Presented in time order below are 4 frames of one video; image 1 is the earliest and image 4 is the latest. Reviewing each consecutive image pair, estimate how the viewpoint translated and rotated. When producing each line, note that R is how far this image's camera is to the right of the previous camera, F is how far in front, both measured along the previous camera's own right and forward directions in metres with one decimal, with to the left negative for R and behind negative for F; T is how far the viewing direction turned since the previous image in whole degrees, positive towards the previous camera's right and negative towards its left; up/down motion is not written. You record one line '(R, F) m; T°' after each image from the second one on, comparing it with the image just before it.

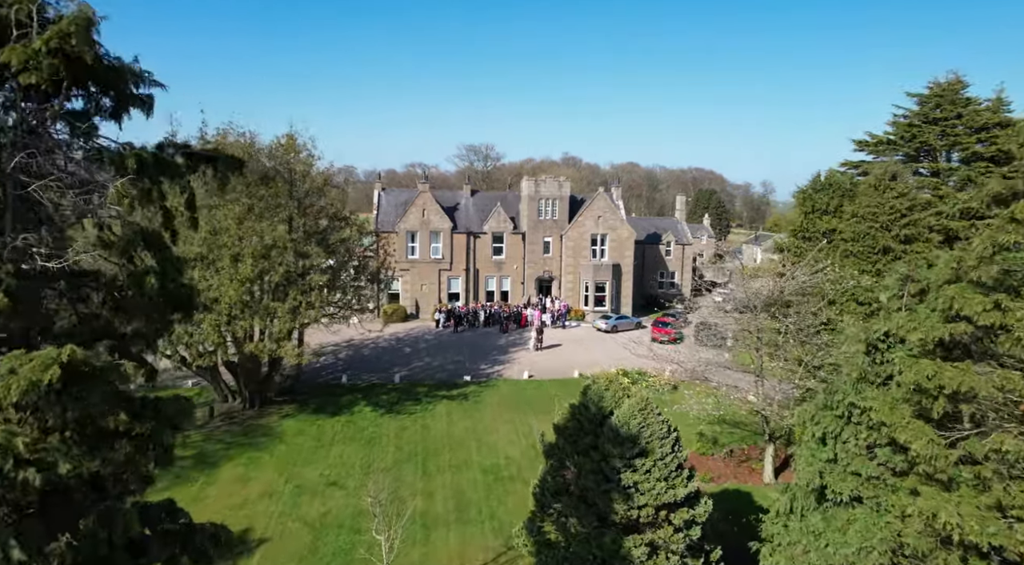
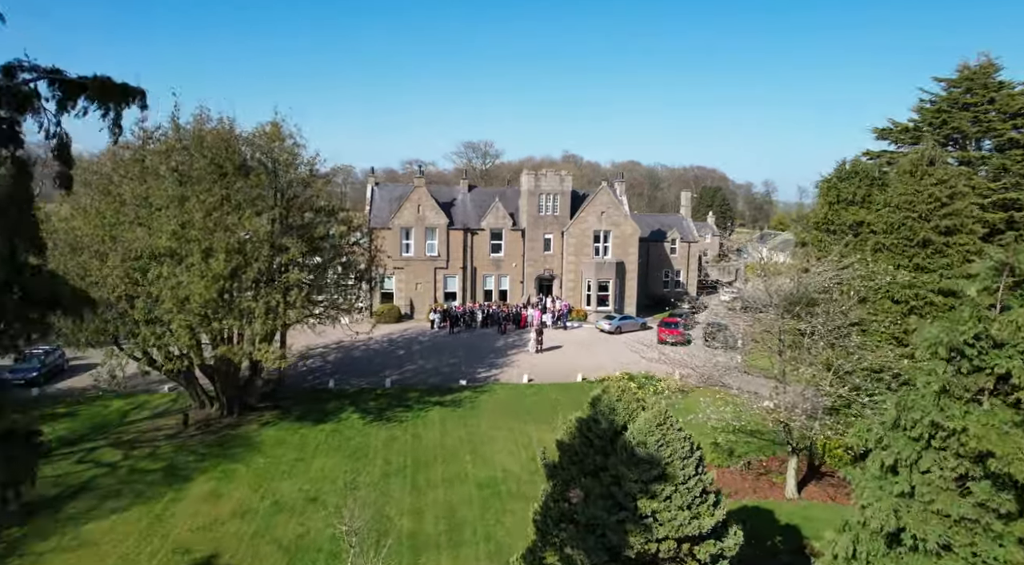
(+0.1, +1.7) m; 0°
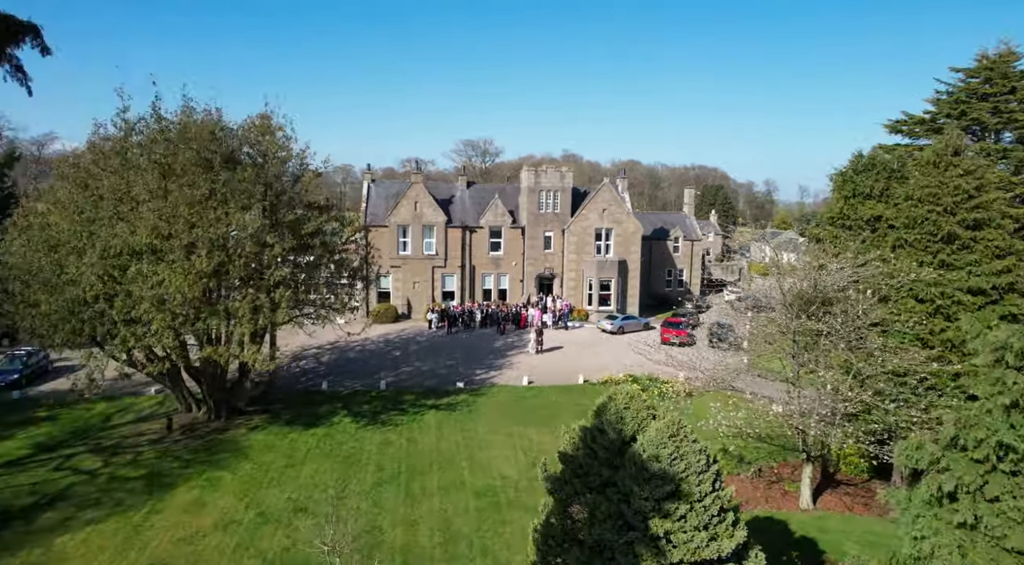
(0.0, +0.9) m; 0°
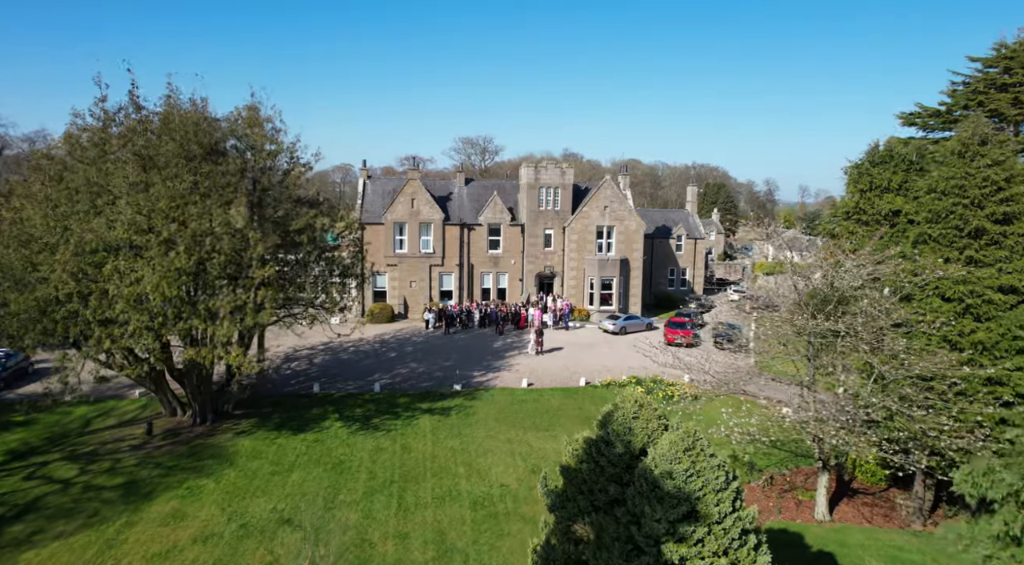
(0.0, +0.9) m; 0°
